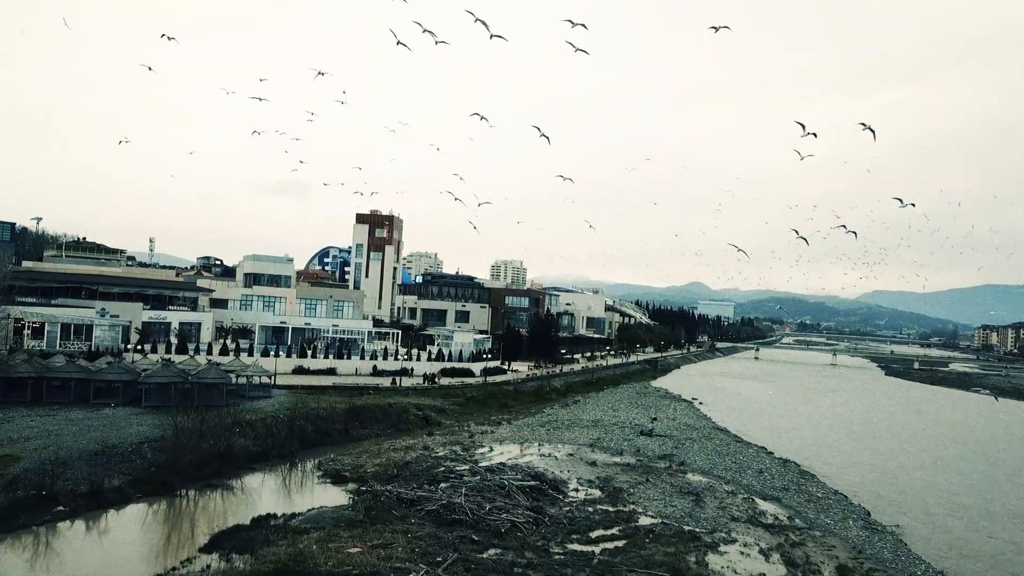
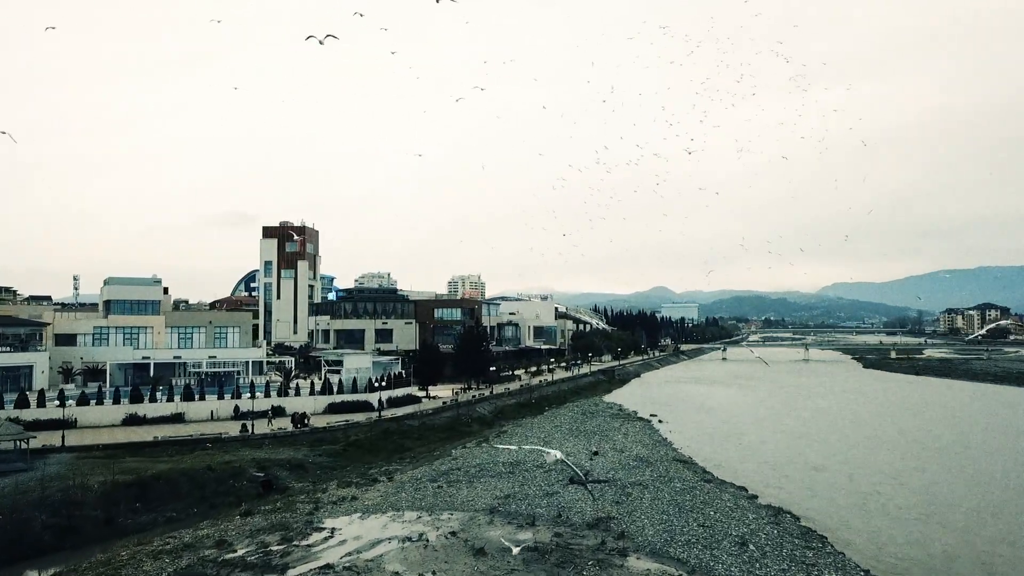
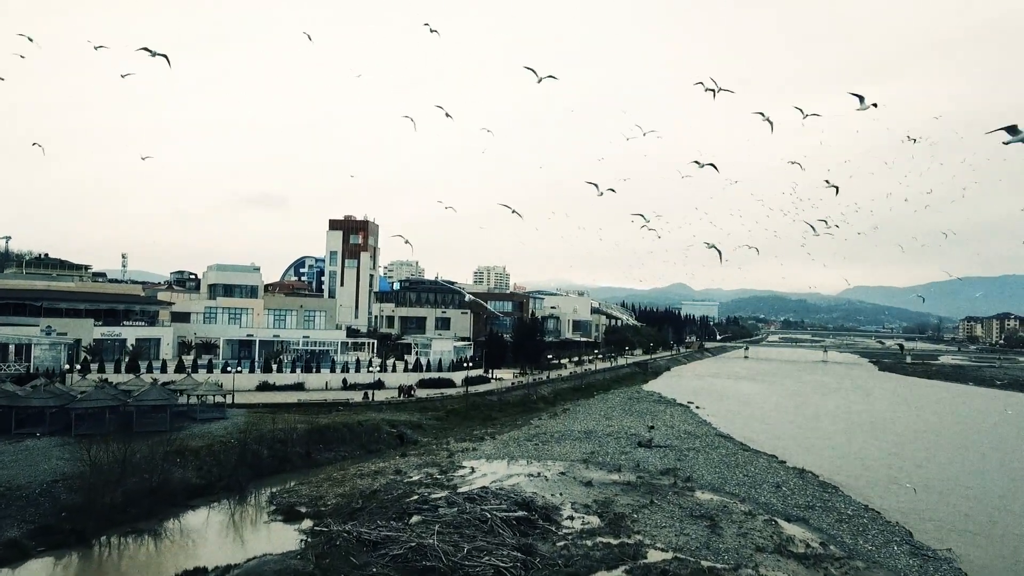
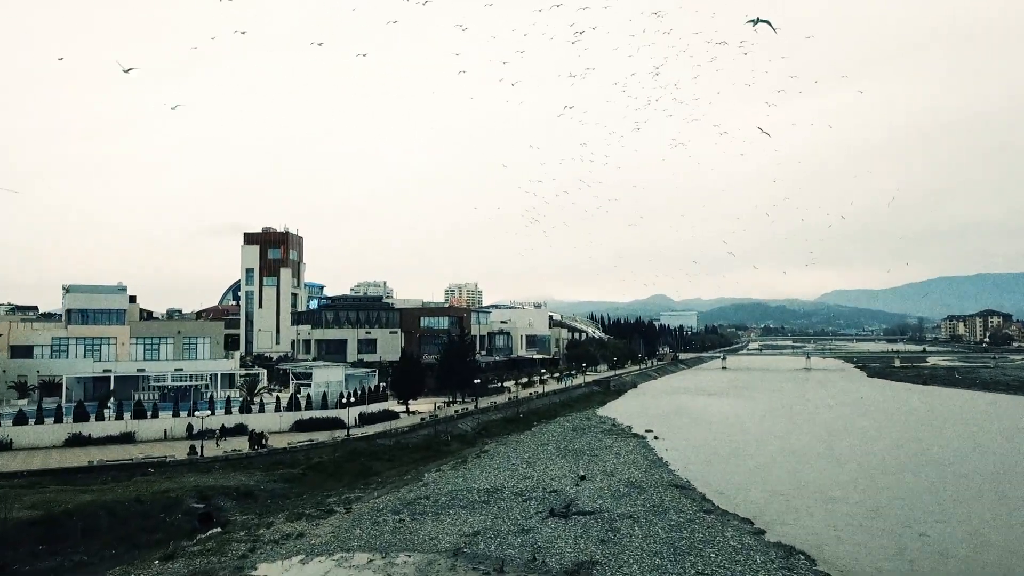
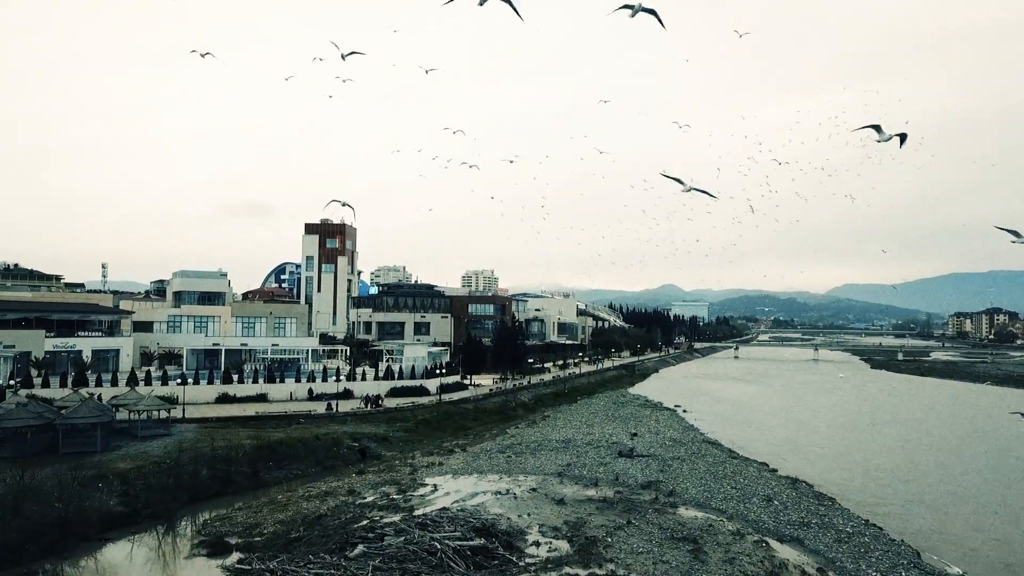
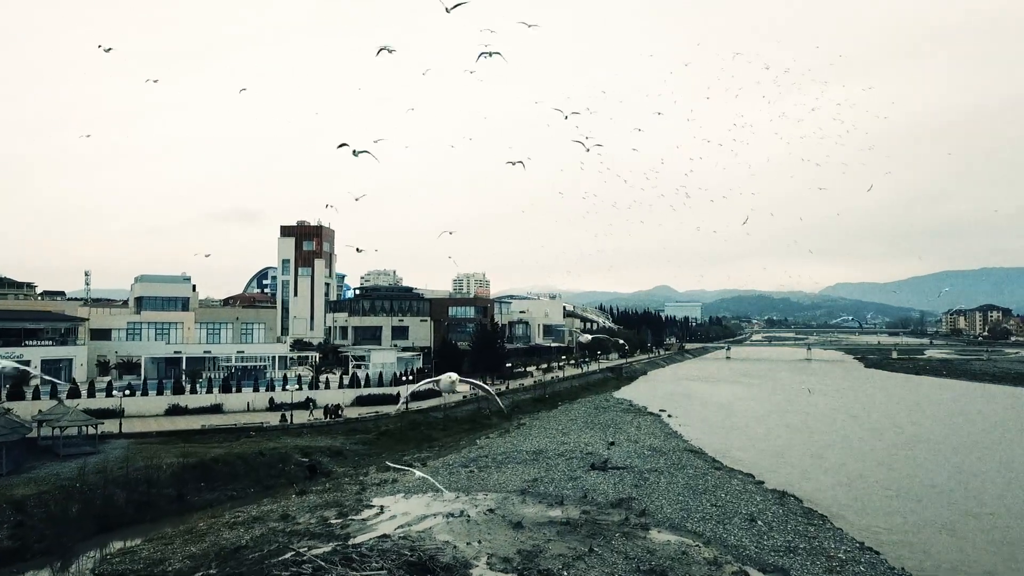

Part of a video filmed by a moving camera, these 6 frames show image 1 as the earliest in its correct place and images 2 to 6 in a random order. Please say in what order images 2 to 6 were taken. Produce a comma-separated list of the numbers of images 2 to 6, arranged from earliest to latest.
3, 5, 6, 2, 4
